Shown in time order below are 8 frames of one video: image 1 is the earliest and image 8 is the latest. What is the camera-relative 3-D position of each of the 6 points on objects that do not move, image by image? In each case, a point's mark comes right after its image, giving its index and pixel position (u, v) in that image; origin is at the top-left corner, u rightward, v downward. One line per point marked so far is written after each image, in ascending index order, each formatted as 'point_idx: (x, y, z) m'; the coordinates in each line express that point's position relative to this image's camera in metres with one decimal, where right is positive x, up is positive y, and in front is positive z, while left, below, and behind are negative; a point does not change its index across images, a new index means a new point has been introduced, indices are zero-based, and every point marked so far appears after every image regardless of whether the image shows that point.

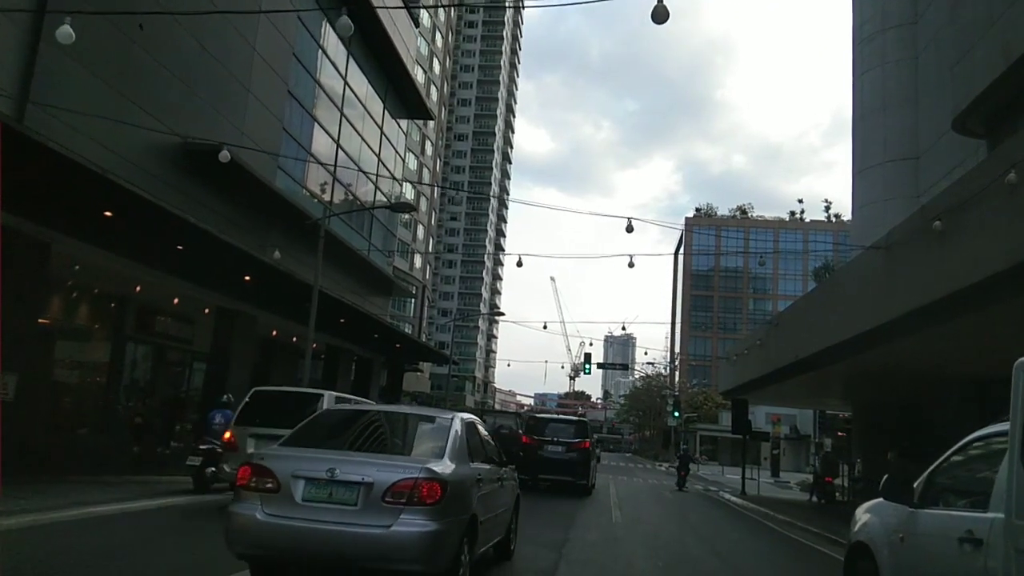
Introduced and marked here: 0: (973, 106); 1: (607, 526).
0: (+11.5, +4.5, +18.9) m
1: (+2.0, -4.8, +15.3) m
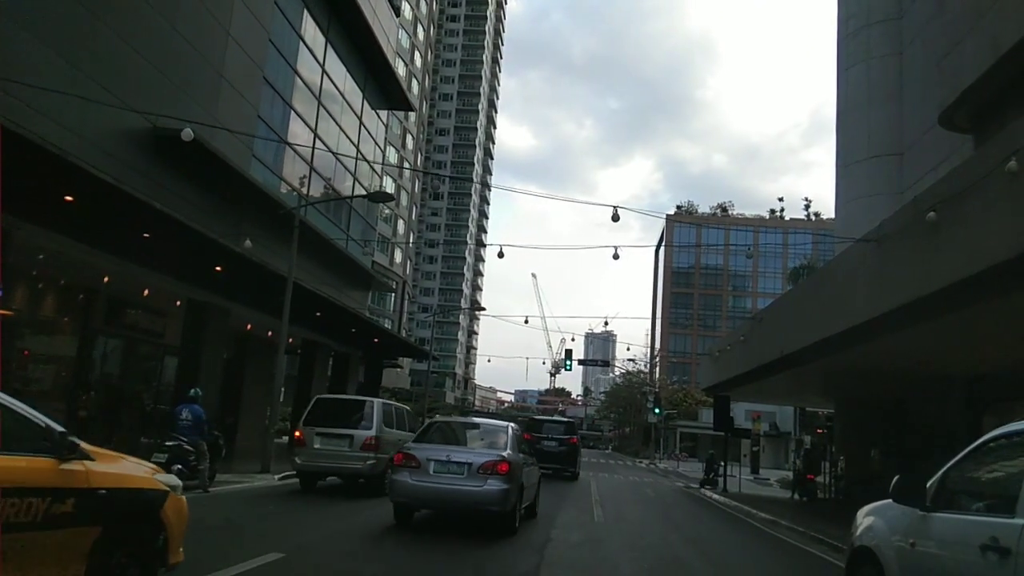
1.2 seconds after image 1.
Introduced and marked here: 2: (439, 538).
0: (+11.1, +4.6, +18.7) m
1: (+1.6, -4.7, +14.9) m
2: (-1.1, -3.8, +11.6) m
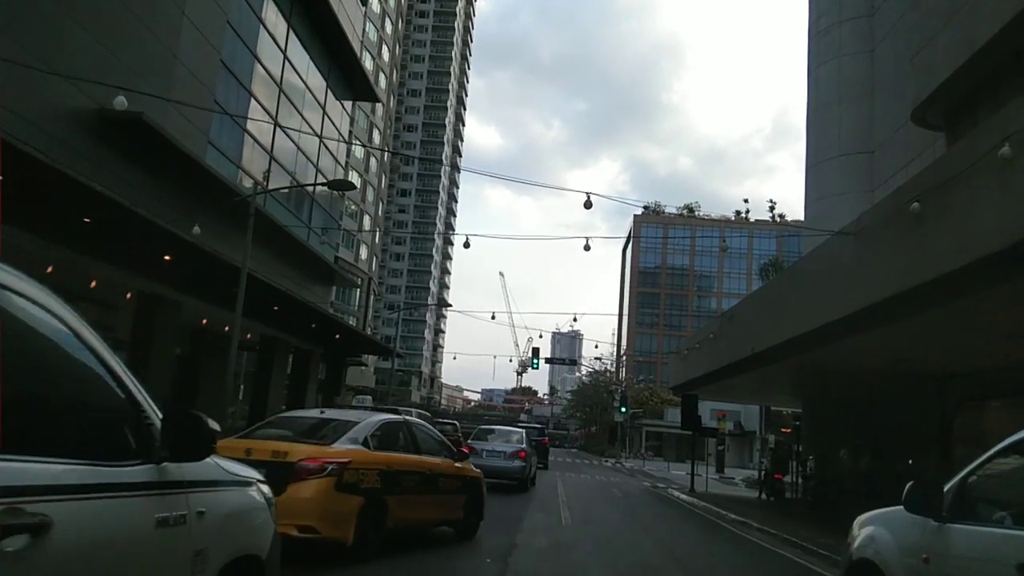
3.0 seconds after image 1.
0: (+10.3, +4.7, +18.5) m
1: (+0.9, -4.5, +14.3) m
2: (-1.6, -3.7, +11.0) m
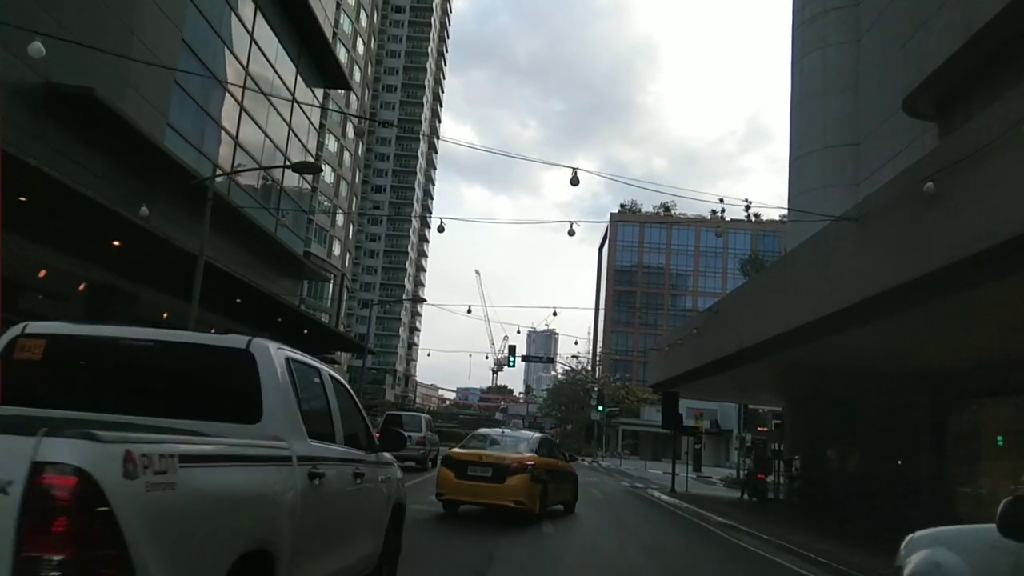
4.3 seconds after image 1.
0: (+9.8, +4.8, +17.9) m
1: (+0.5, -4.4, +13.5) m
2: (-1.9, -3.5, +10.0) m
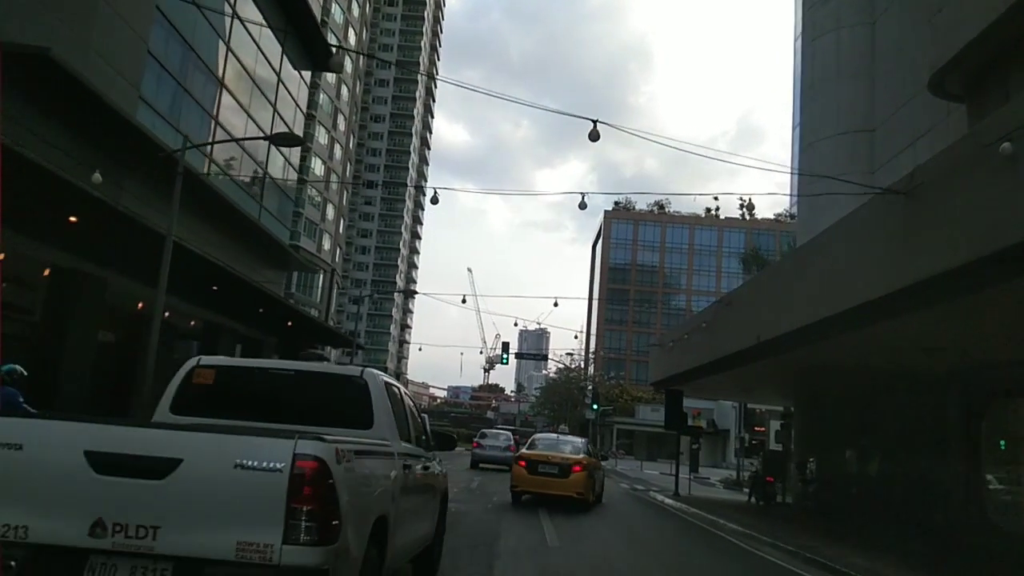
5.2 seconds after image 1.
0: (+9.8, +5.0, +16.7) m
1: (+0.5, -4.1, +12.2) m
2: (-1.9, -3.2, +8.7) m
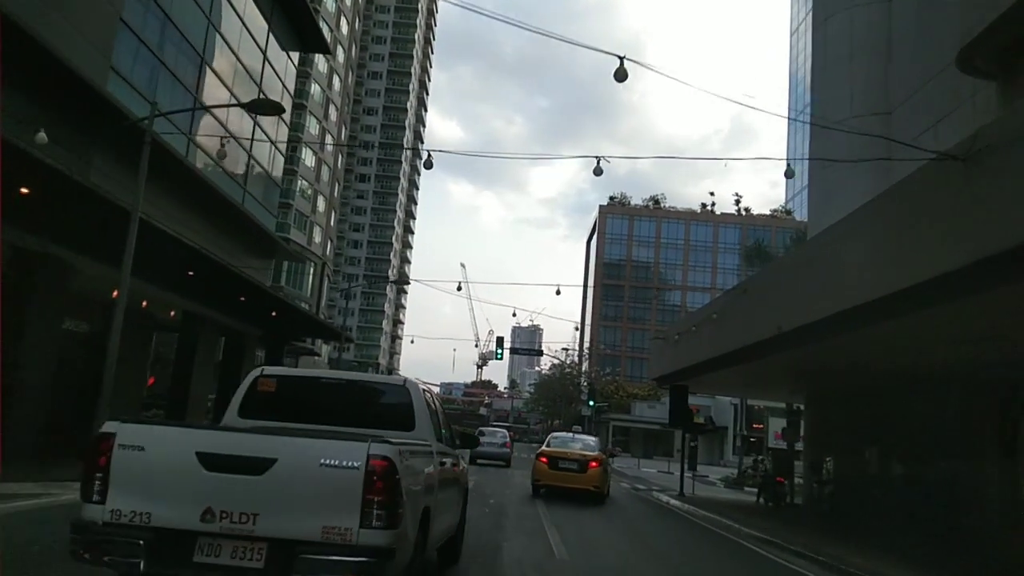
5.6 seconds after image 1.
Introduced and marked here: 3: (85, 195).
0: (+9.8, +5.3, +15.6) m
1: (+0.5, -3.9, +11.0) m
2: (-1.9, -3.0, +7.5) m
3: (-8.7, +1.8, +15.7) m
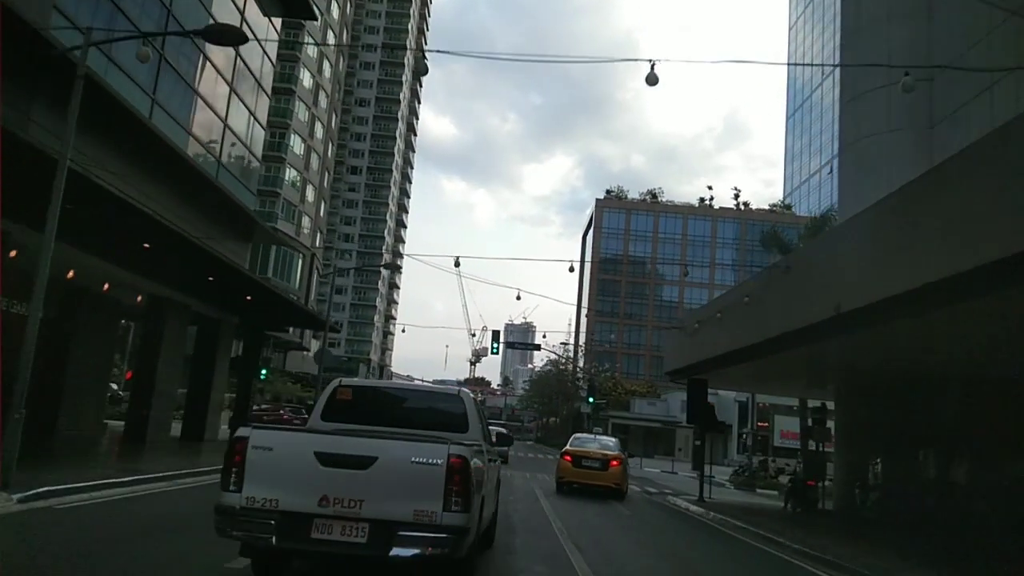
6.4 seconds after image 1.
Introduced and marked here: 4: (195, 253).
0: (+9.9, +5.7, +13.5) m
1: (+0.6, -3.4, +8.9) m
2: (-1.7, -2.6, +5.3) m
3: (-8.5, +2.3, +13.4) m
4: (-8.1, +0.9, +19.5) m
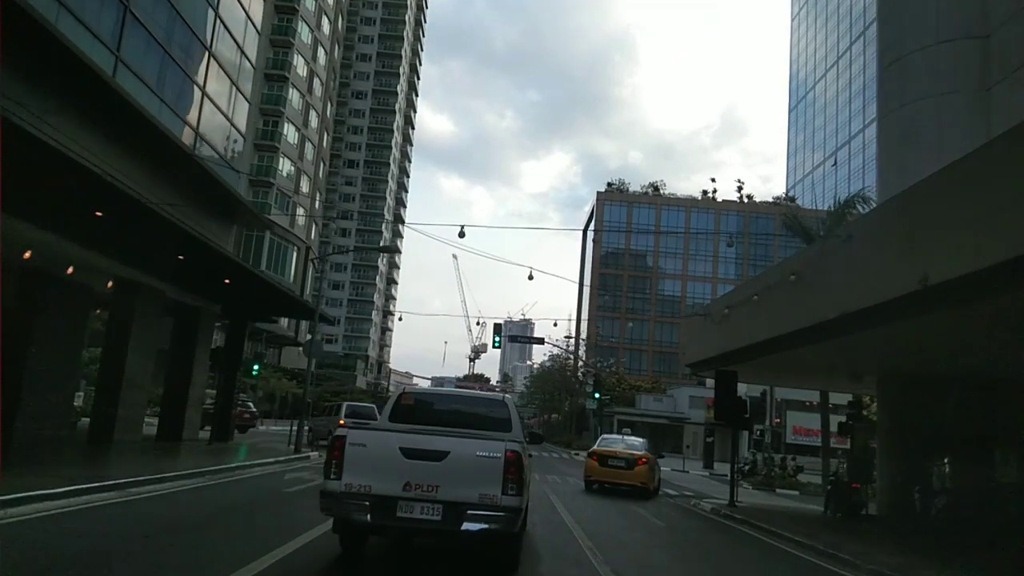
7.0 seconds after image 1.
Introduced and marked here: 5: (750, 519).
0: (+10.2, +6.1, +11.5) m
1: (+0.9, -3.1, +6.9) m
2: (-1.4, -2.2, +3.3) m
3: (-8.3, +2.6, +11.4) m
4: (-7.9, +1.3, +17.4) m
5: (+5.4, -5.5, +18.3) m
